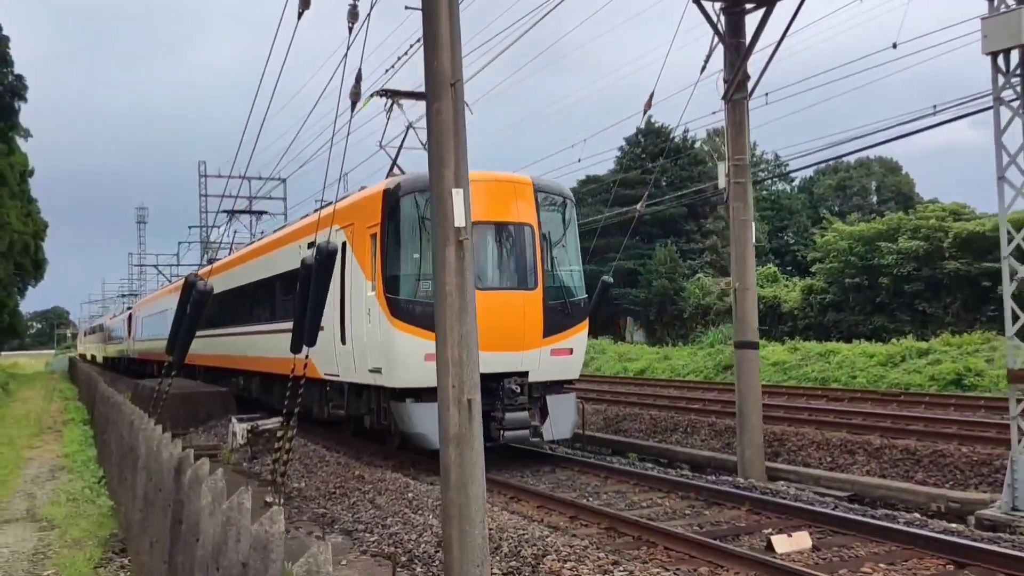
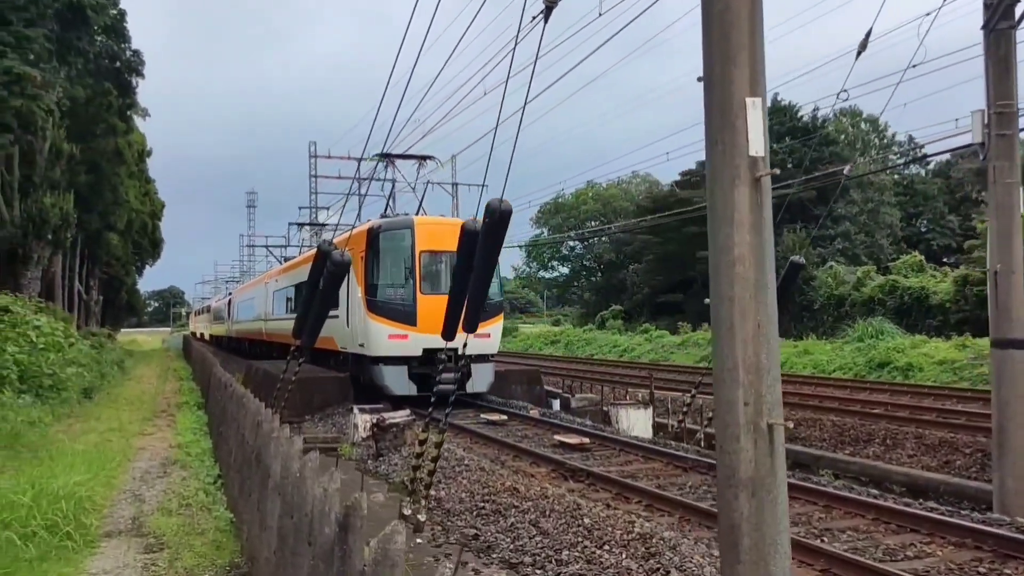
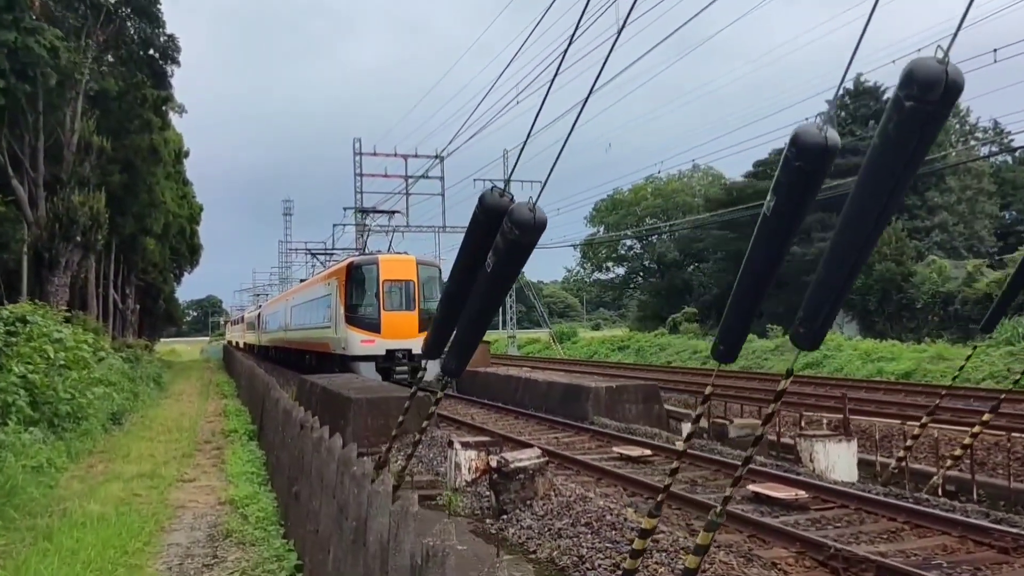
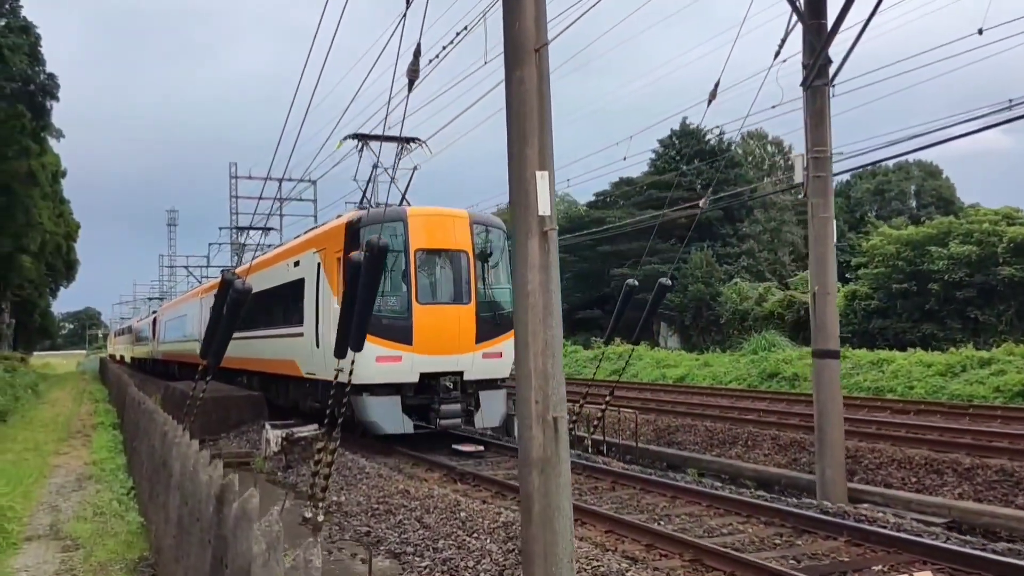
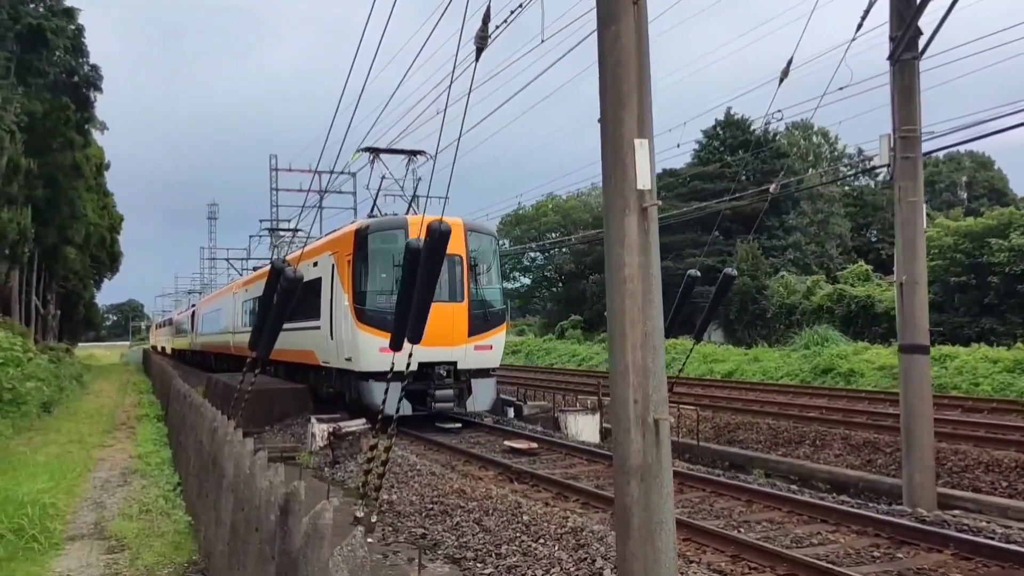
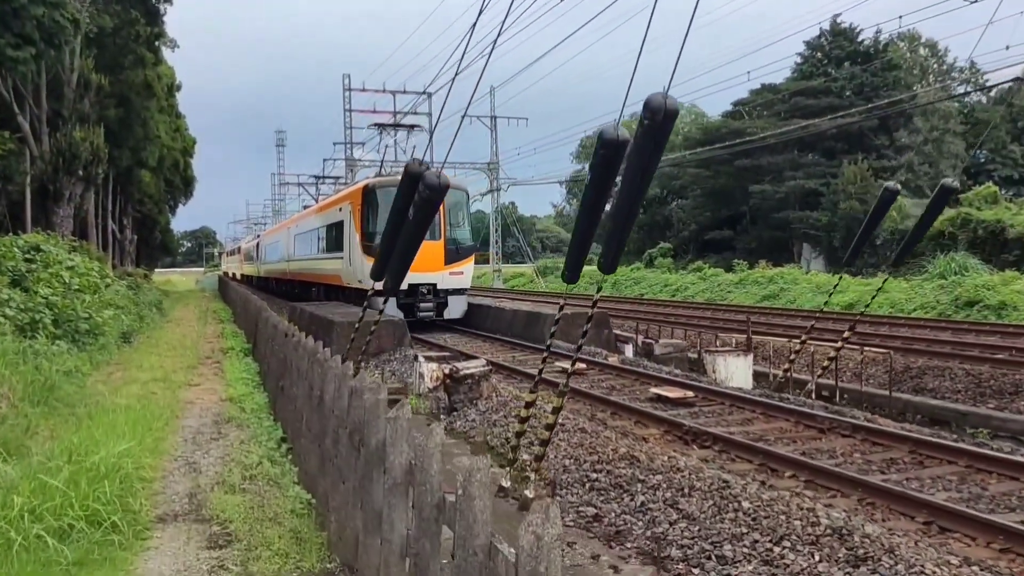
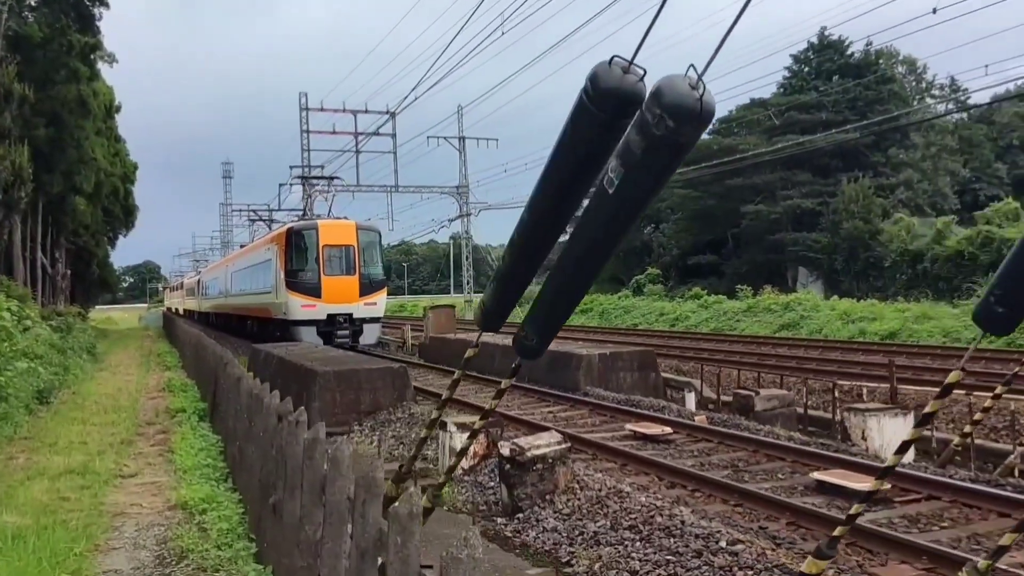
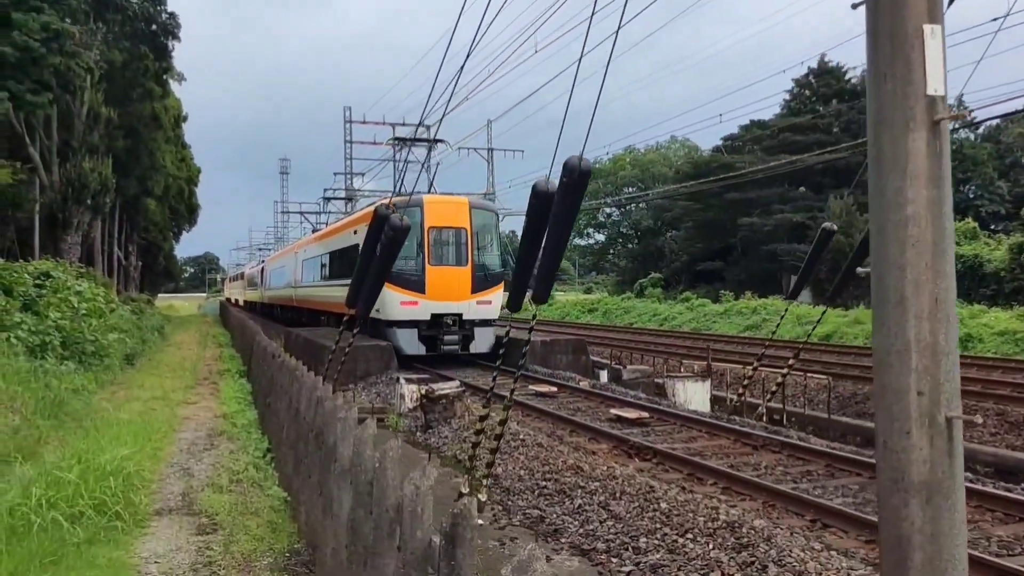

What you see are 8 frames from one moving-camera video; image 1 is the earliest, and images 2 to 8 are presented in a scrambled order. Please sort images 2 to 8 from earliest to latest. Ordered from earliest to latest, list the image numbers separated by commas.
4, 5, 2, 8, 6, 3, 7
